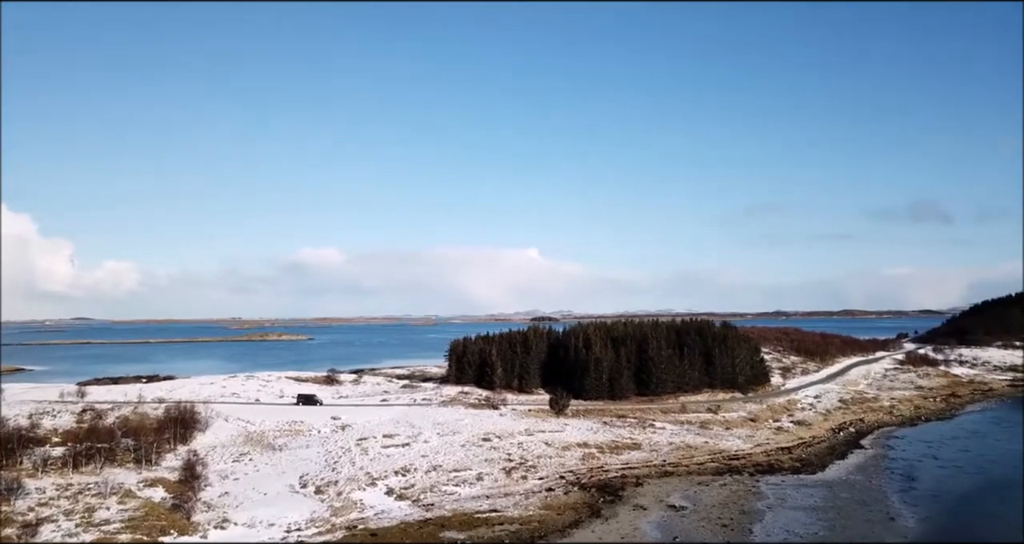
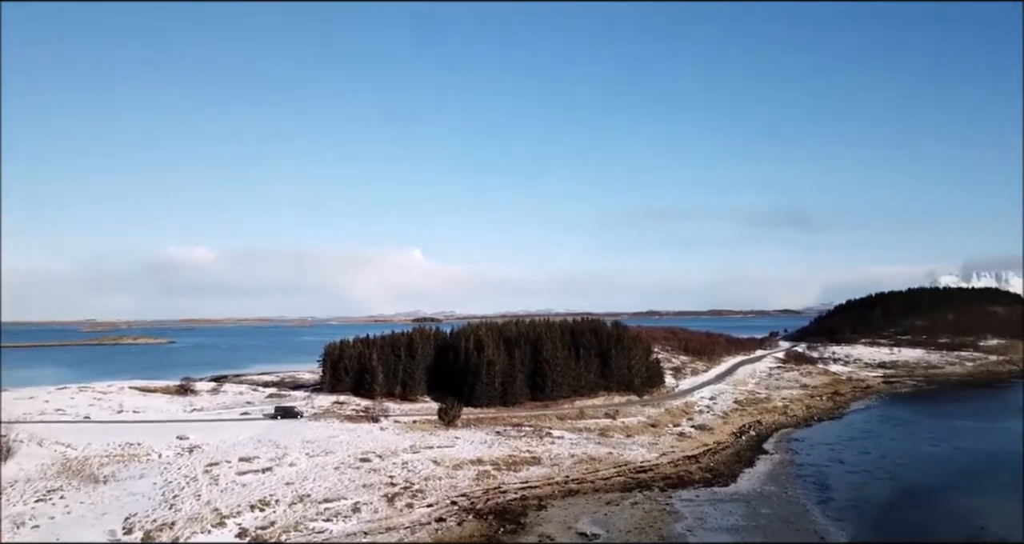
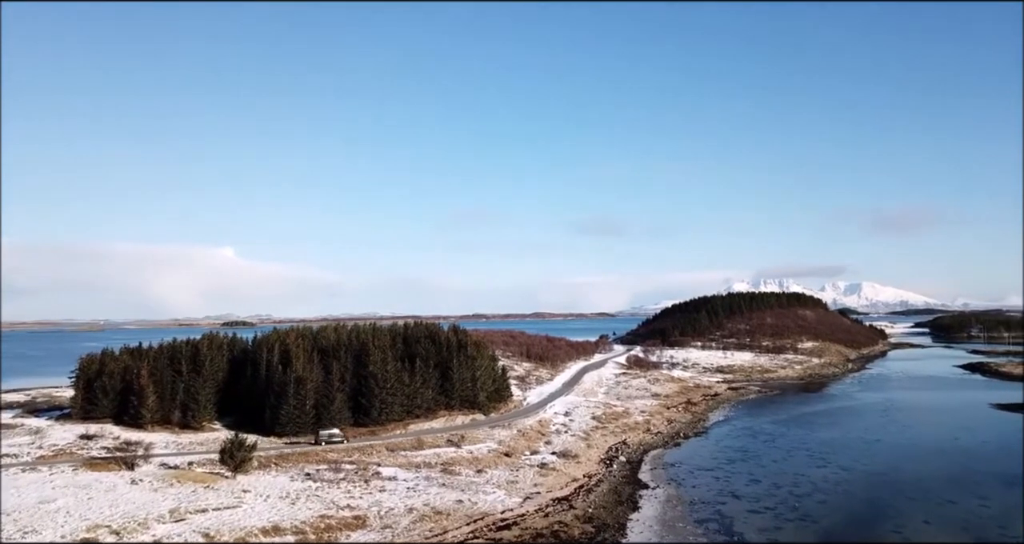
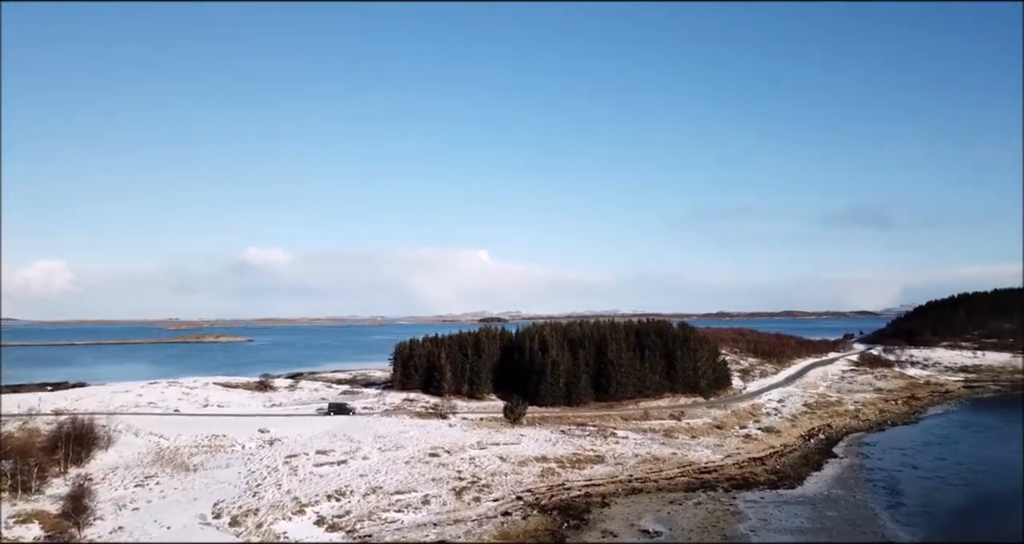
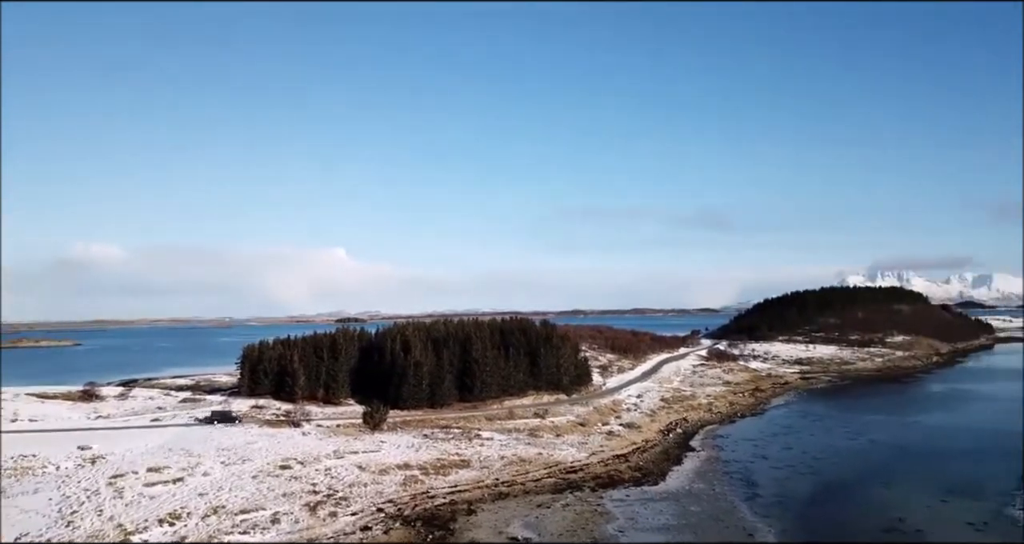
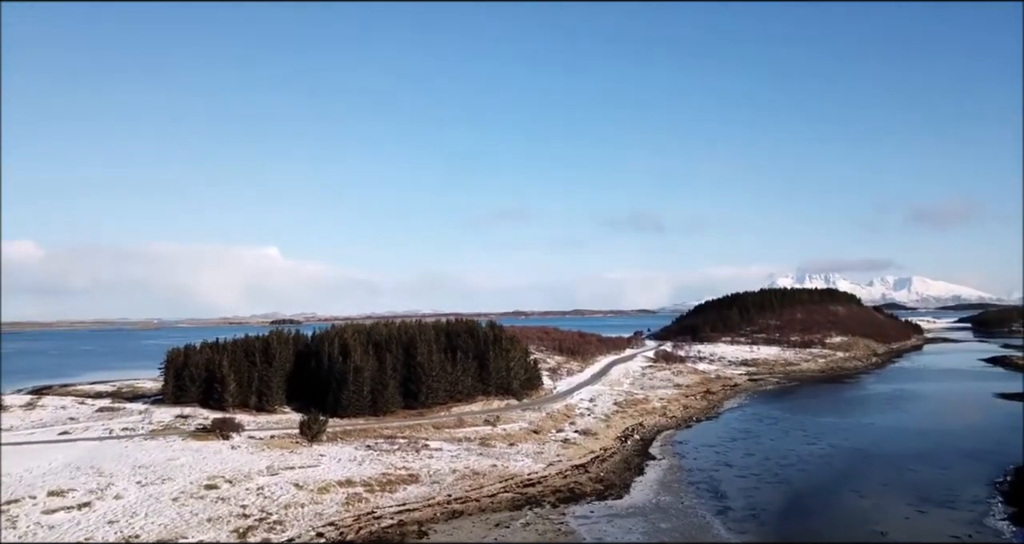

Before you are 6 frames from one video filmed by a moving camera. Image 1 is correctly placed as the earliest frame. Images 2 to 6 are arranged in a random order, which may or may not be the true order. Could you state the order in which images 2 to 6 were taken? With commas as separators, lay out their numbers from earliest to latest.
4, 2, 5, 6, 3
